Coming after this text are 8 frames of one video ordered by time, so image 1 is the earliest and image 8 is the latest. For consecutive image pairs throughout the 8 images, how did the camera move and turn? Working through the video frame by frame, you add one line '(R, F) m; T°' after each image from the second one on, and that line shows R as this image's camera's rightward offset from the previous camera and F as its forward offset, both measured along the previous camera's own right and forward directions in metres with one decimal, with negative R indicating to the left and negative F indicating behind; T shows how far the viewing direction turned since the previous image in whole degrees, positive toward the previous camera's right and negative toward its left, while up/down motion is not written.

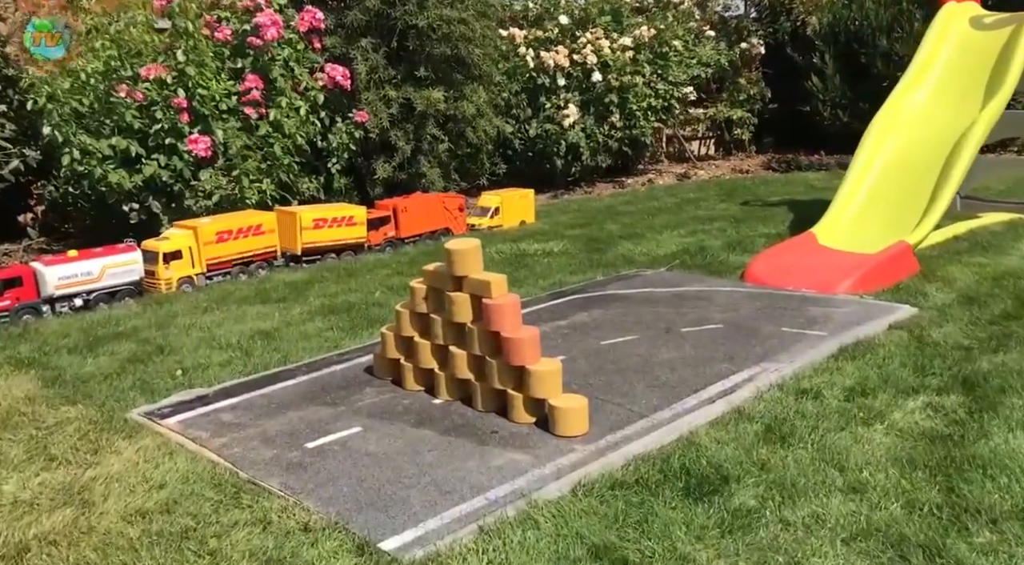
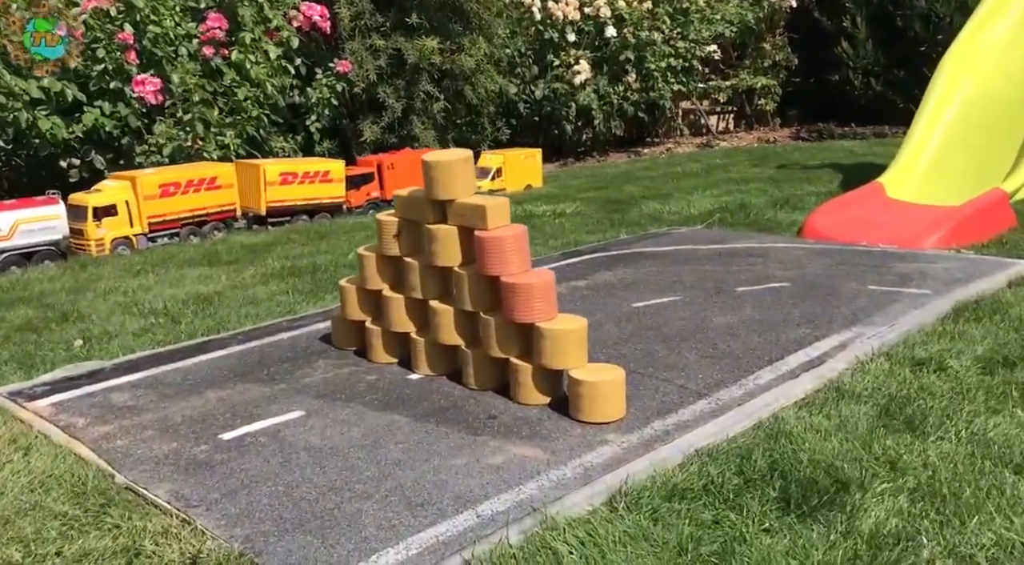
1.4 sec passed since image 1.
(0.0, +1.2) m; 0°
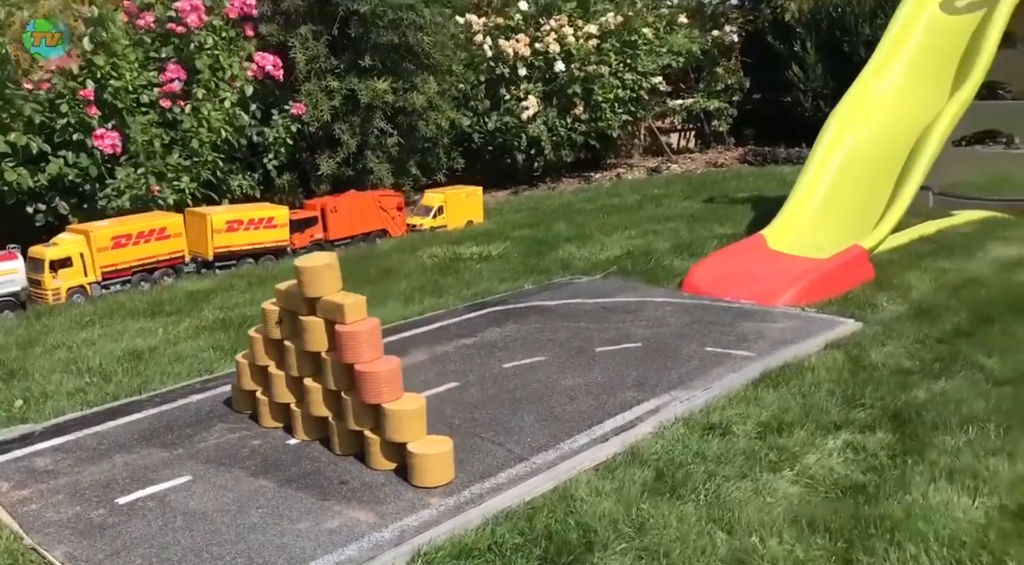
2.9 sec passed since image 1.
(+0.6, -0.6) m; 0°
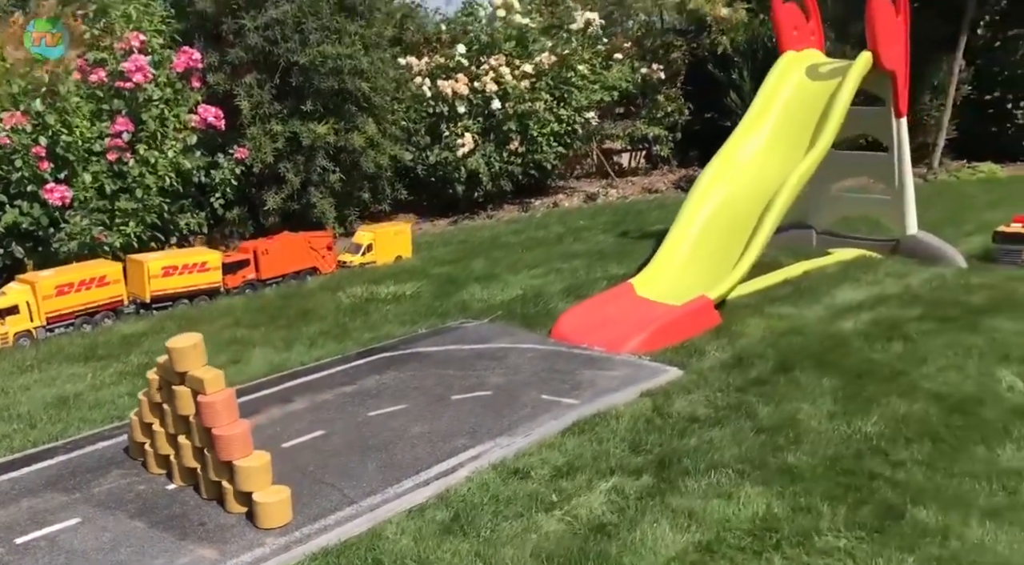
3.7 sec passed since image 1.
(+0.8, -0.8) m; 0°
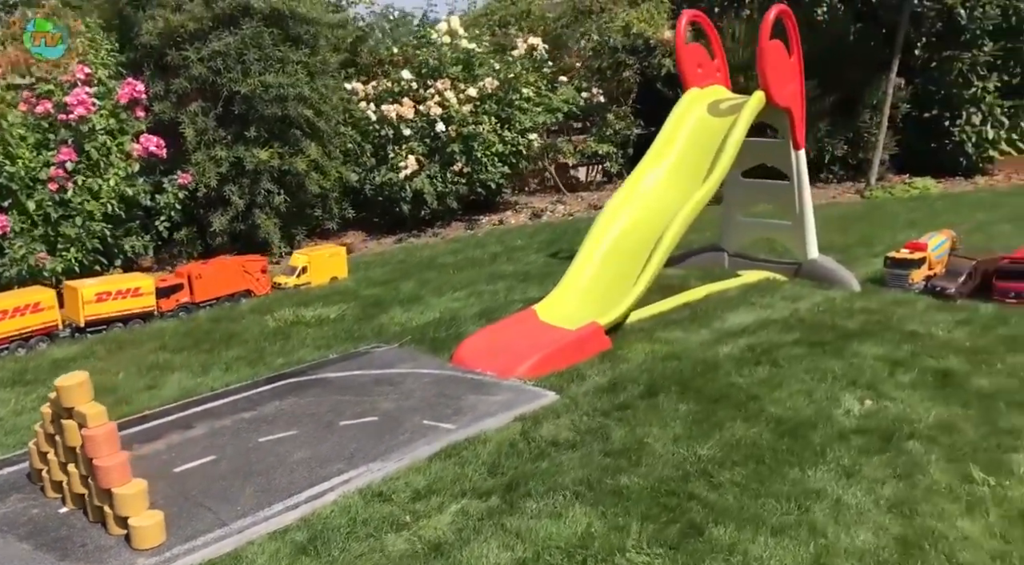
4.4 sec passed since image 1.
(+0.7, -0.5) m; +1°
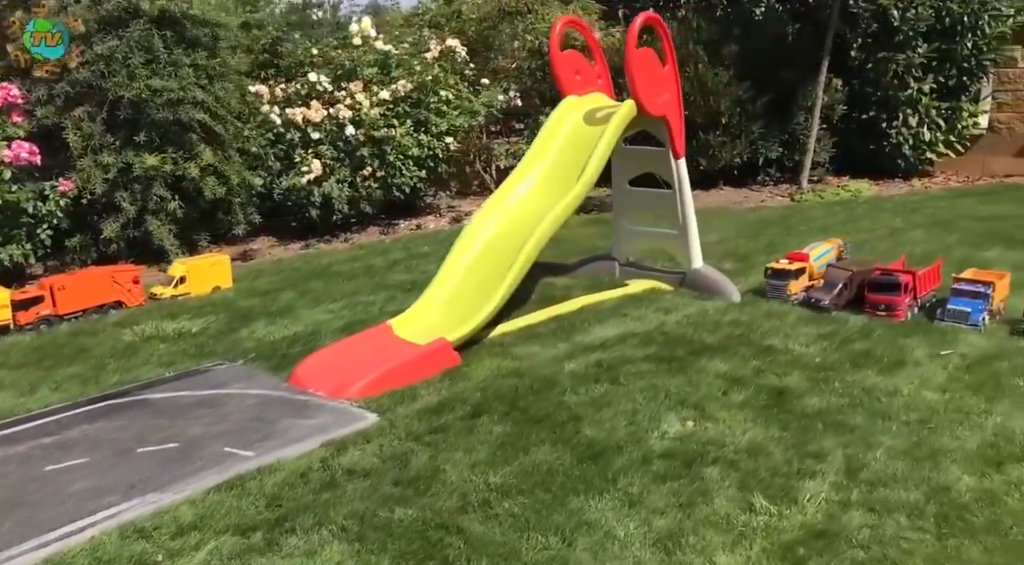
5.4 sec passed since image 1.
(+1.1, +0.2) m; +1°
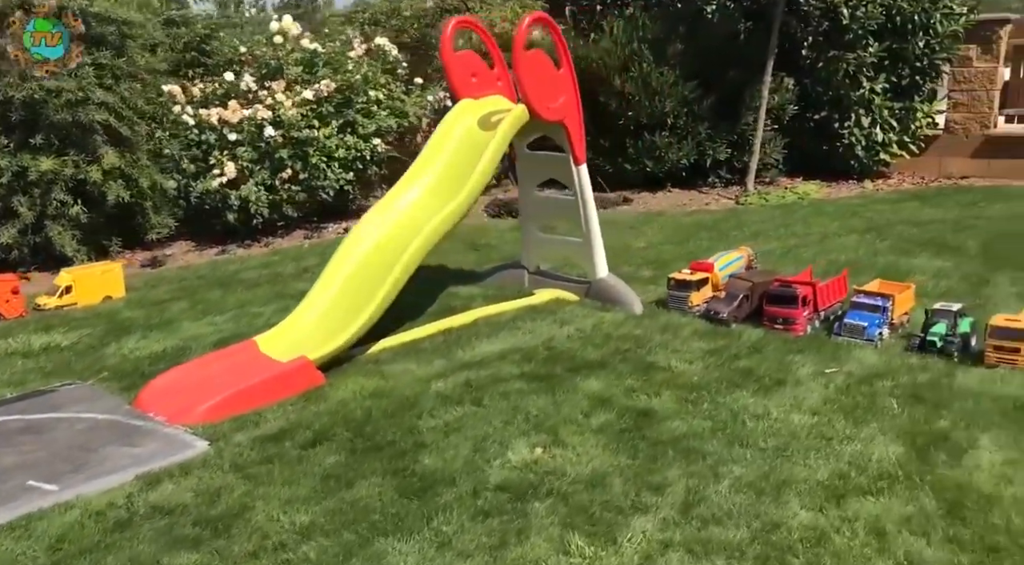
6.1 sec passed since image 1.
(+0.9, +0.3) m; +1°
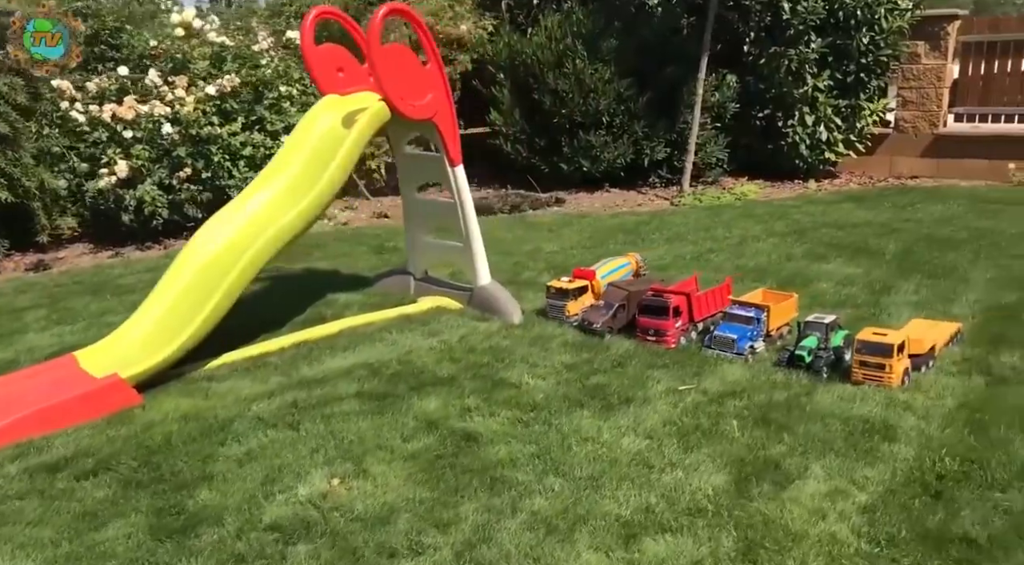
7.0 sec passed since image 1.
(+1.0, +0.4) m; +1°
